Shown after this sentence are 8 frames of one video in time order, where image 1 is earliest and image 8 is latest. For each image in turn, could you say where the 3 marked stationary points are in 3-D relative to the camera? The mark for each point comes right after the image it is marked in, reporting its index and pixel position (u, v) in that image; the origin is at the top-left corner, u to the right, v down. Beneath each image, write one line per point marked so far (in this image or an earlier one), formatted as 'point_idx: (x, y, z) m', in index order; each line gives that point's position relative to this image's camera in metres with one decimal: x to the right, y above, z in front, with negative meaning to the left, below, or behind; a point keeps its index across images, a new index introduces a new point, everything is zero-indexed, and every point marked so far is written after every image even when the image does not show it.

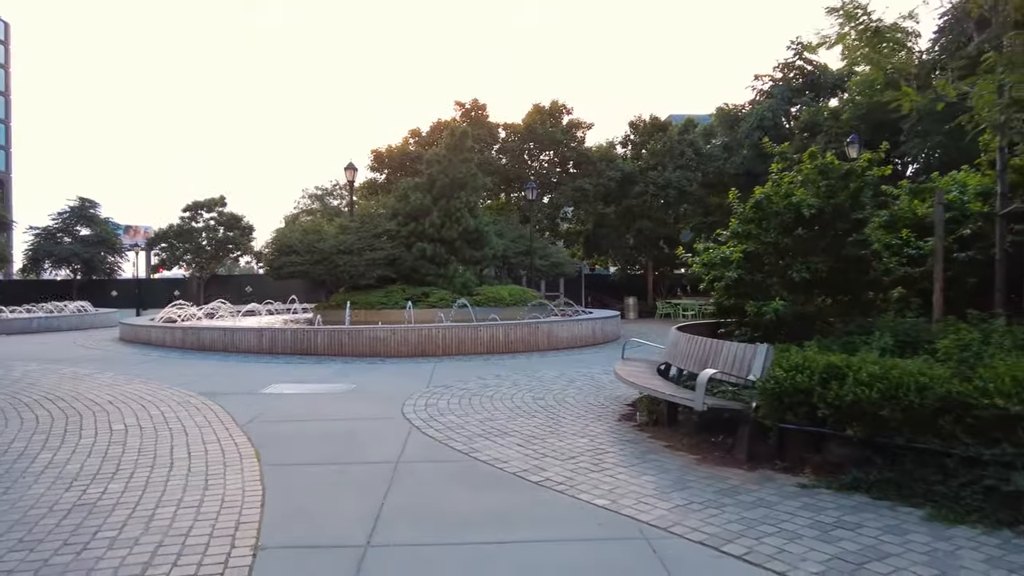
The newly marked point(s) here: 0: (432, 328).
0: (-1.6, -0.8, +15.1) m
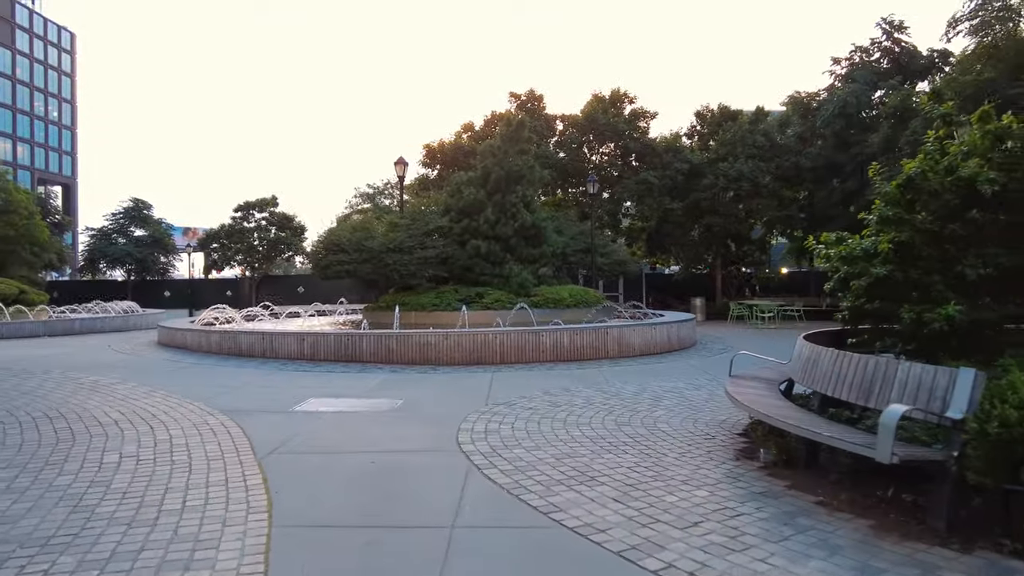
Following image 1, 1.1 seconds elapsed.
0: (-0.4, -0.8, +13.4) m
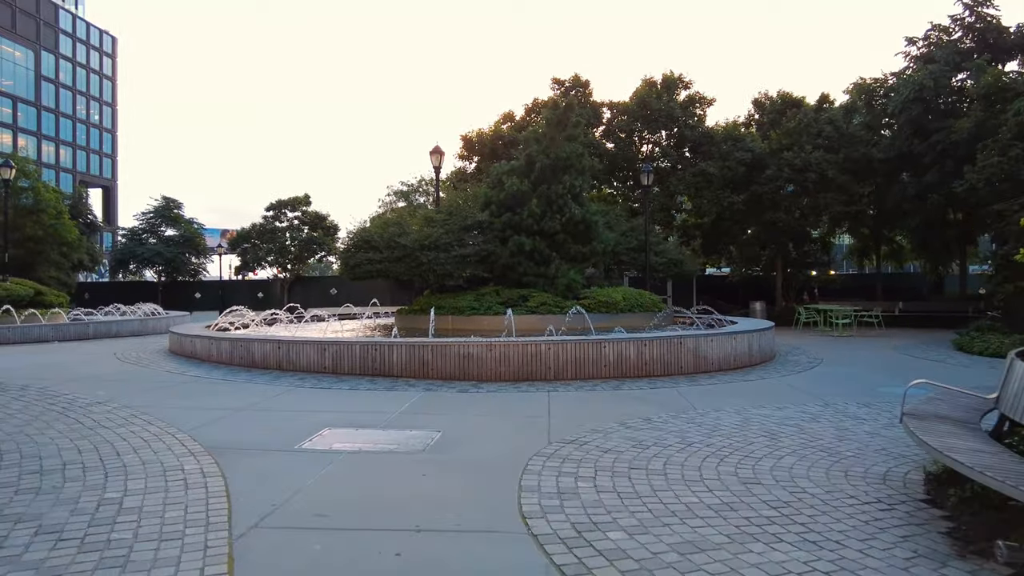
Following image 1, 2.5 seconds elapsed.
0: (+0.5, -0.8, +11.3) m
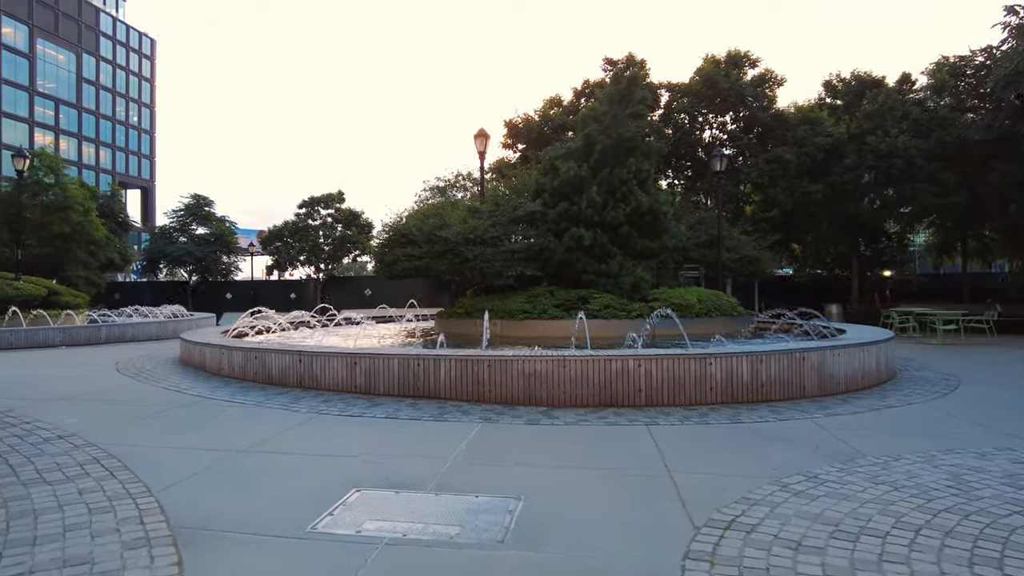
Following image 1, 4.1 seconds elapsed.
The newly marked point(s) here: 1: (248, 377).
0: (+1.4, -0.8, +8.8) m
1: (-3.9, -1.3, +11.1) m
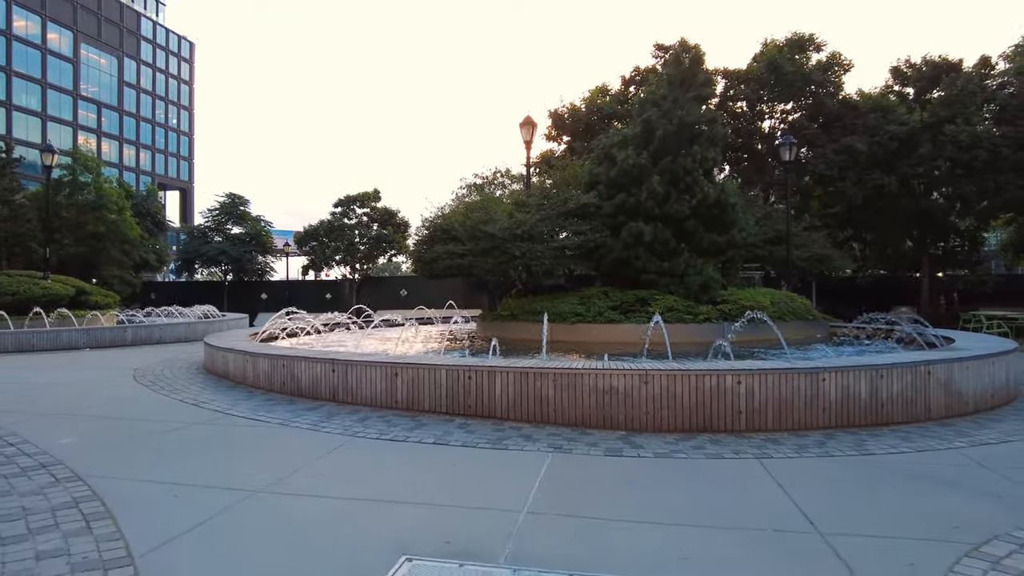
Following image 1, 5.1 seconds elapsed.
0: (+2.1, -0.8, +7.3) m
1: (-3.1, -1.3, +9.8) m
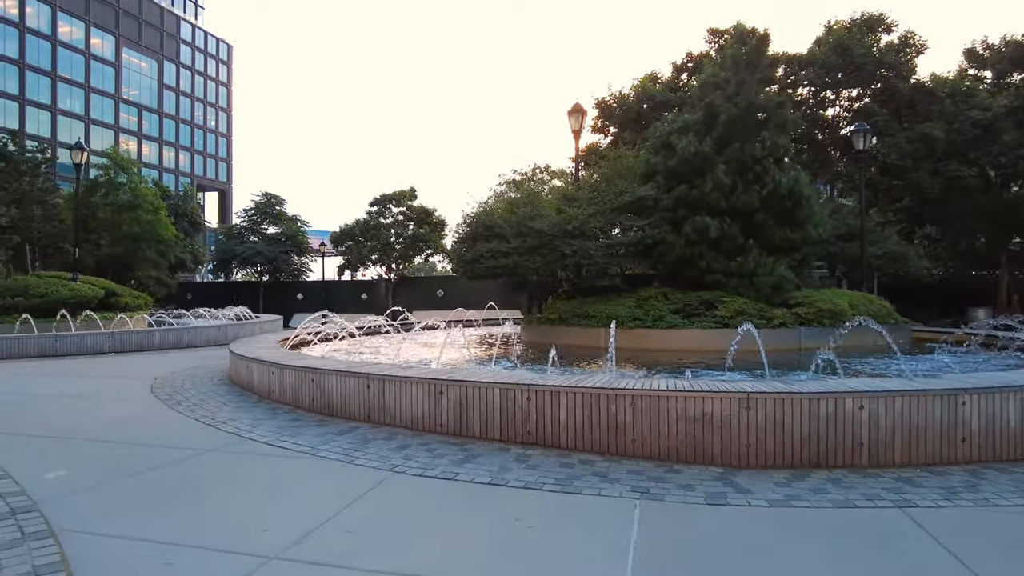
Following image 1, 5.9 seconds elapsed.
0: (+2.6, -0.8, +5.9) m
1: (-2.4, -1.3, +8.6) m
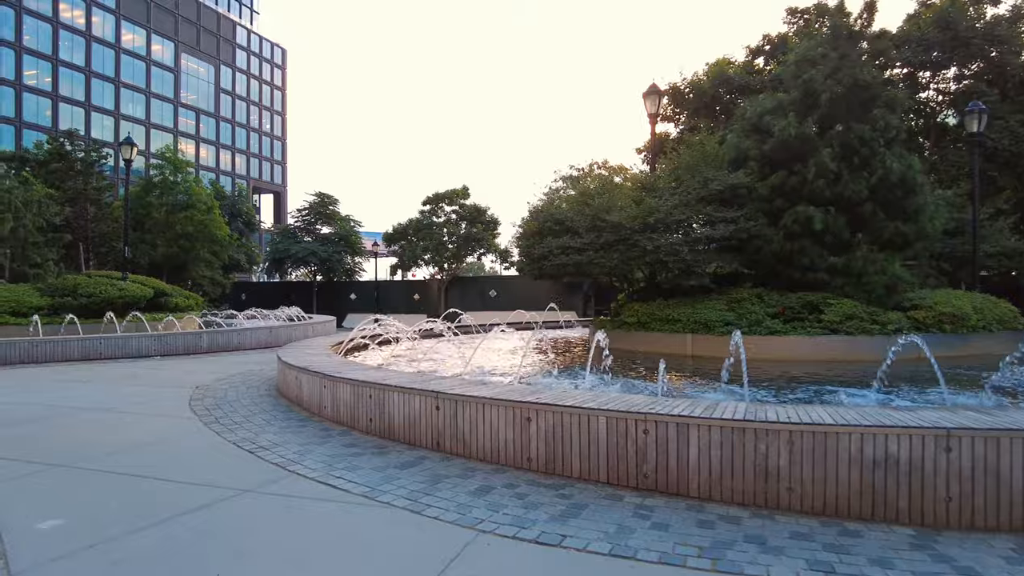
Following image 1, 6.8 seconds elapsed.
0: (+3.3, -0.8, +4.3) m
1: (-1.5, -1.3, +7.4) m
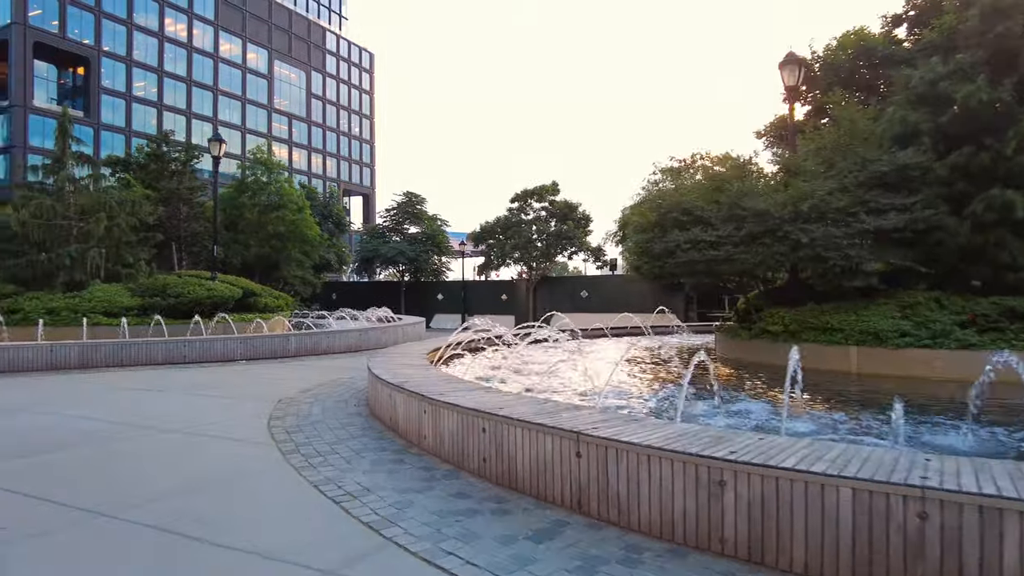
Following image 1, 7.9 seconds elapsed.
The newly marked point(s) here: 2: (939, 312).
0: (+4.1, -0.9, +2.2) m
1: (-0.3, -1.4, +5.8) m
2: (+5.5, -0.3, +9.8) m
